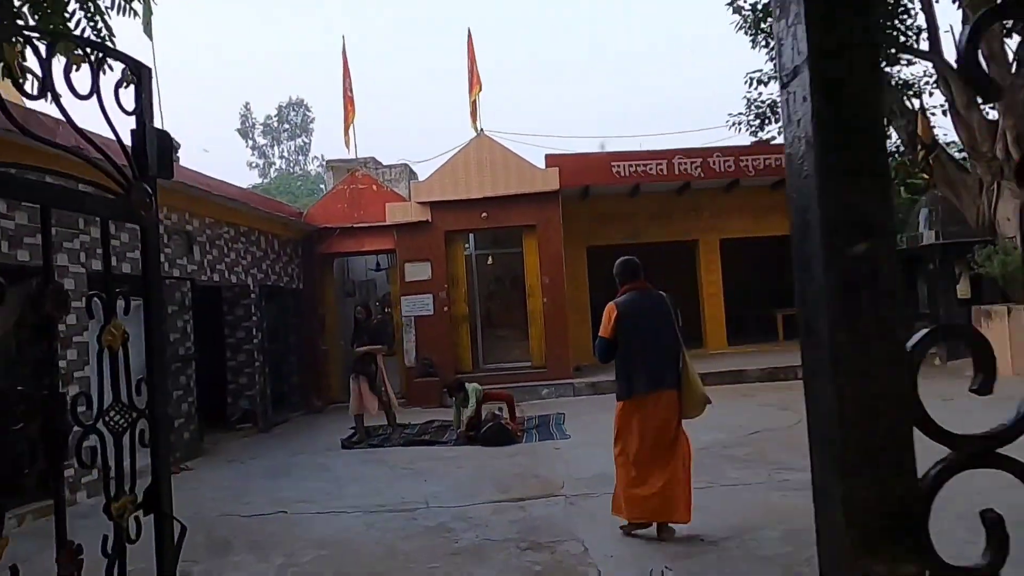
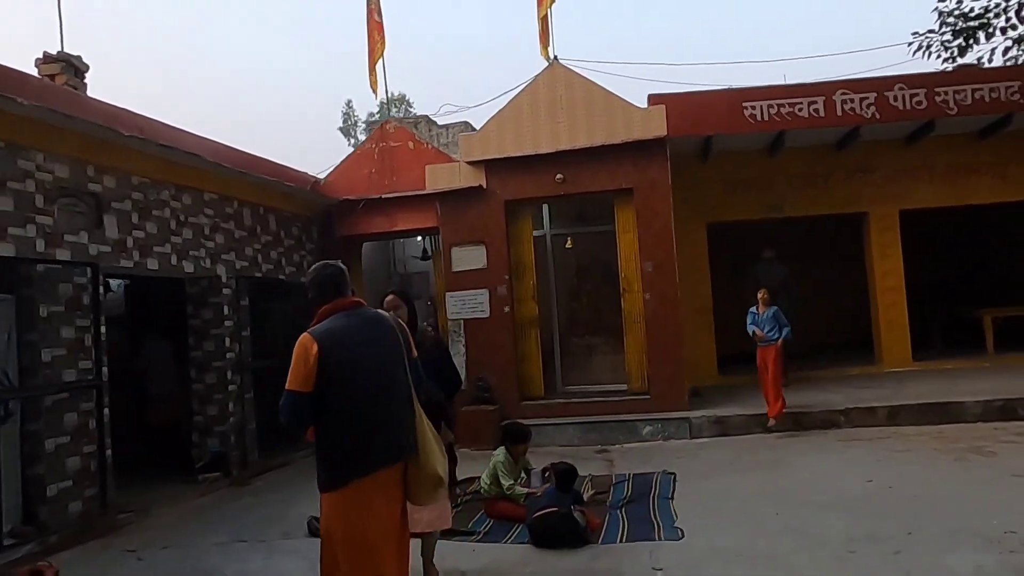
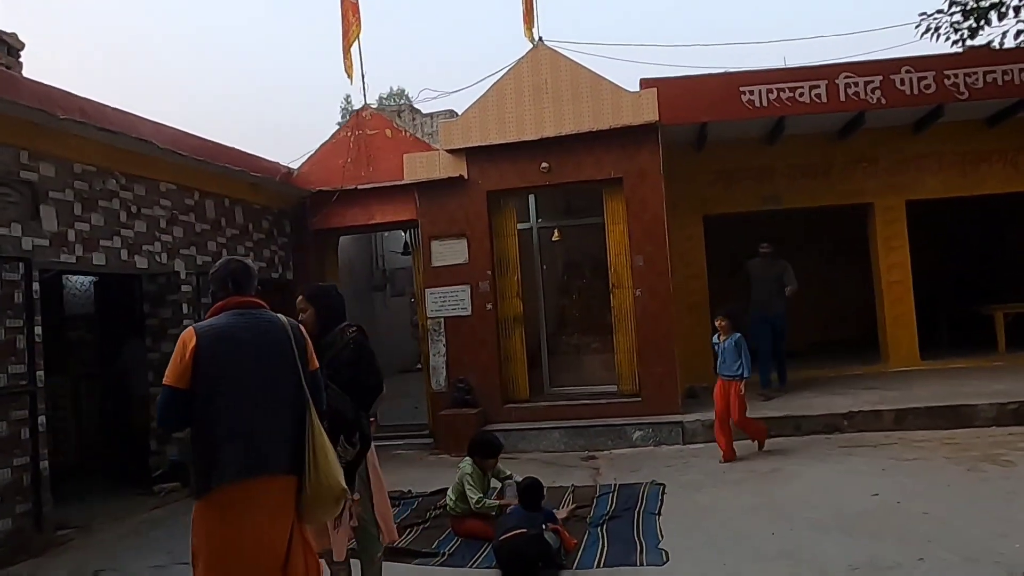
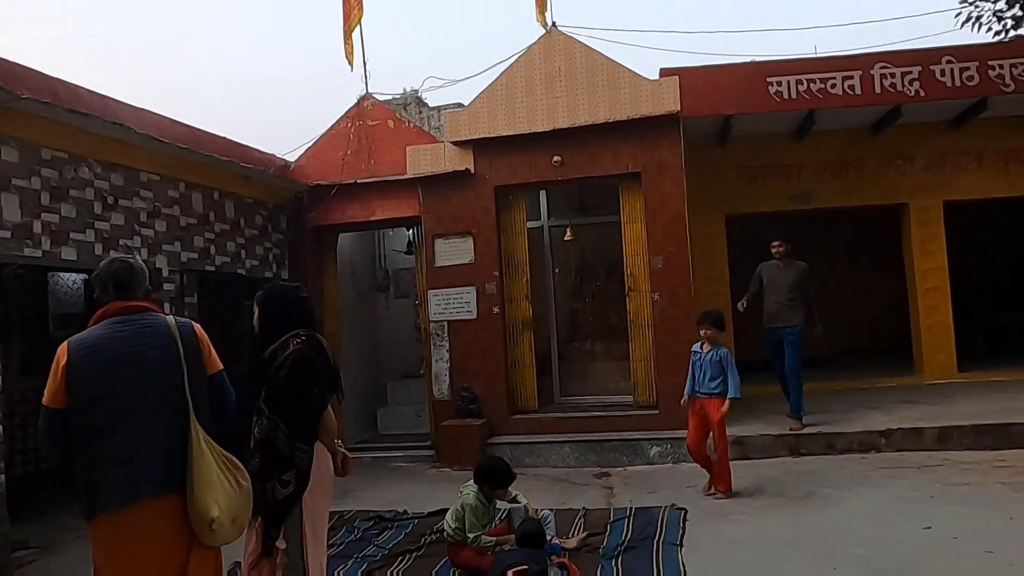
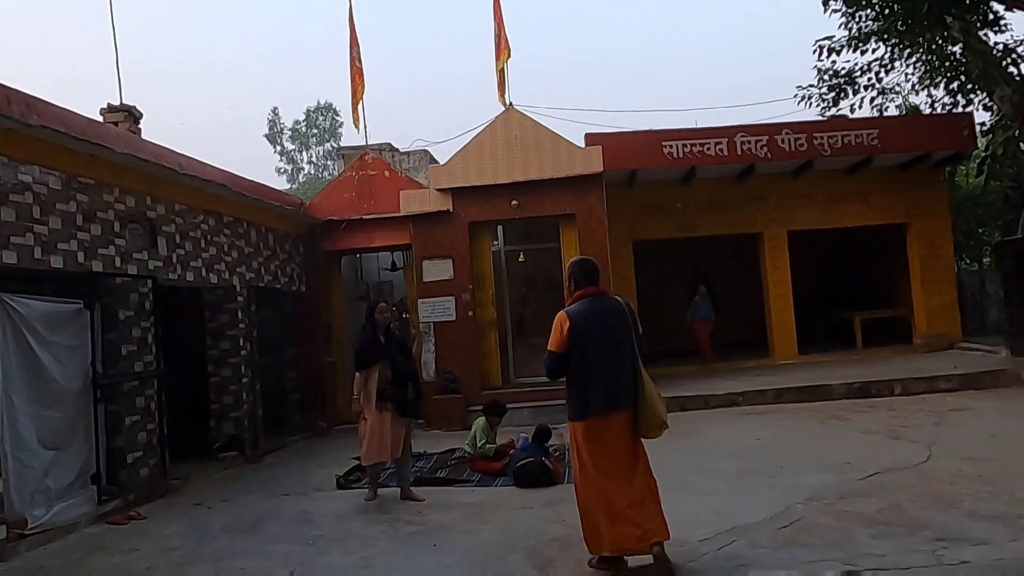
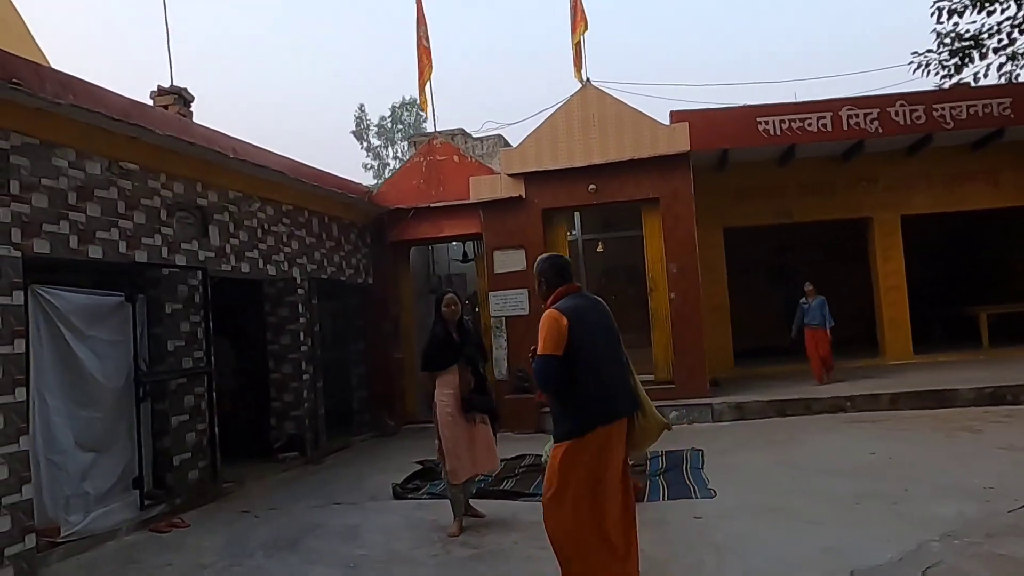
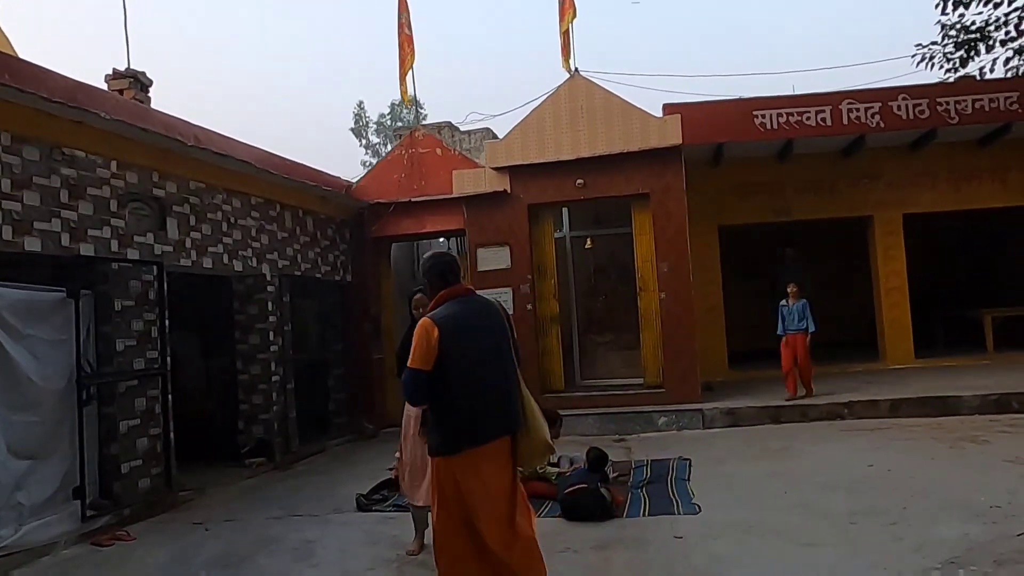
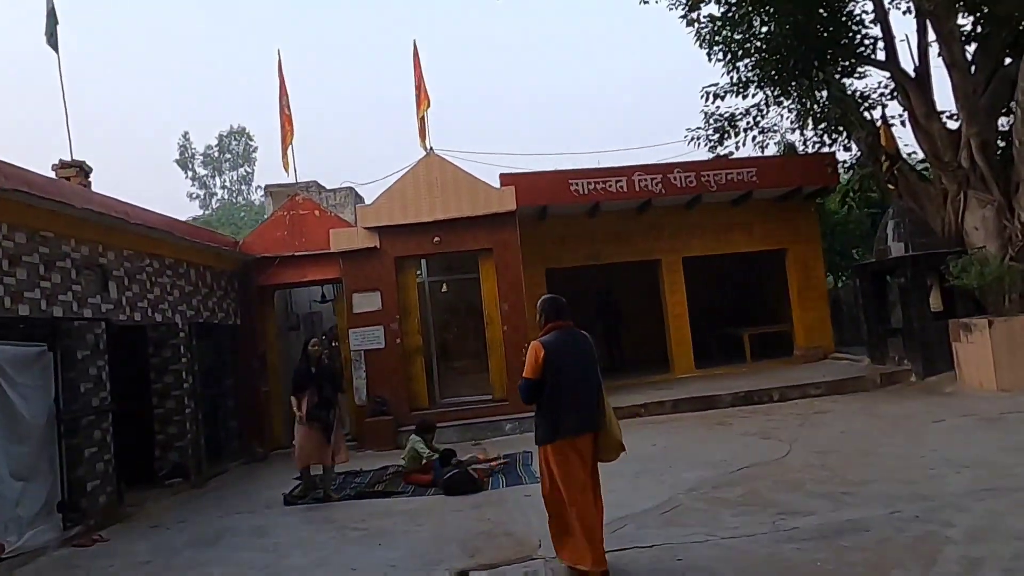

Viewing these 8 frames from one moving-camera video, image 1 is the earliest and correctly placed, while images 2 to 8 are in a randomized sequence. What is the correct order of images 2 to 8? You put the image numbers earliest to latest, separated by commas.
8, 5, 6, 7, 2, 3, 4
